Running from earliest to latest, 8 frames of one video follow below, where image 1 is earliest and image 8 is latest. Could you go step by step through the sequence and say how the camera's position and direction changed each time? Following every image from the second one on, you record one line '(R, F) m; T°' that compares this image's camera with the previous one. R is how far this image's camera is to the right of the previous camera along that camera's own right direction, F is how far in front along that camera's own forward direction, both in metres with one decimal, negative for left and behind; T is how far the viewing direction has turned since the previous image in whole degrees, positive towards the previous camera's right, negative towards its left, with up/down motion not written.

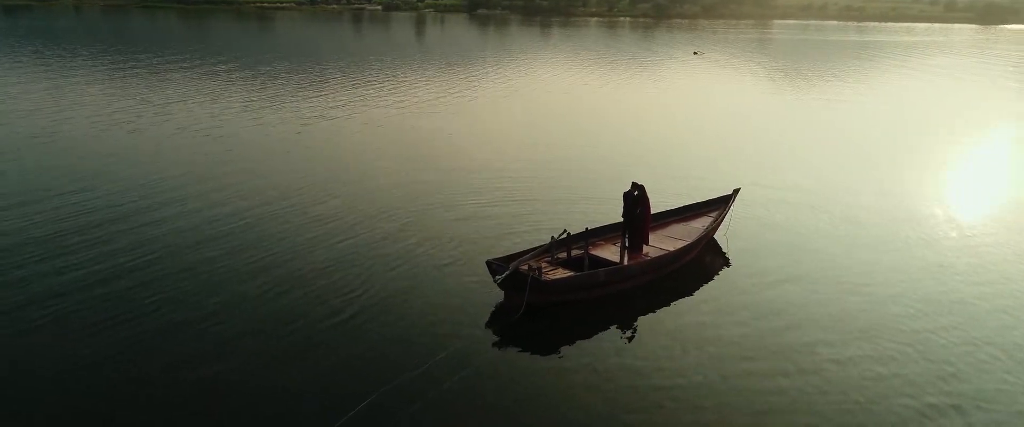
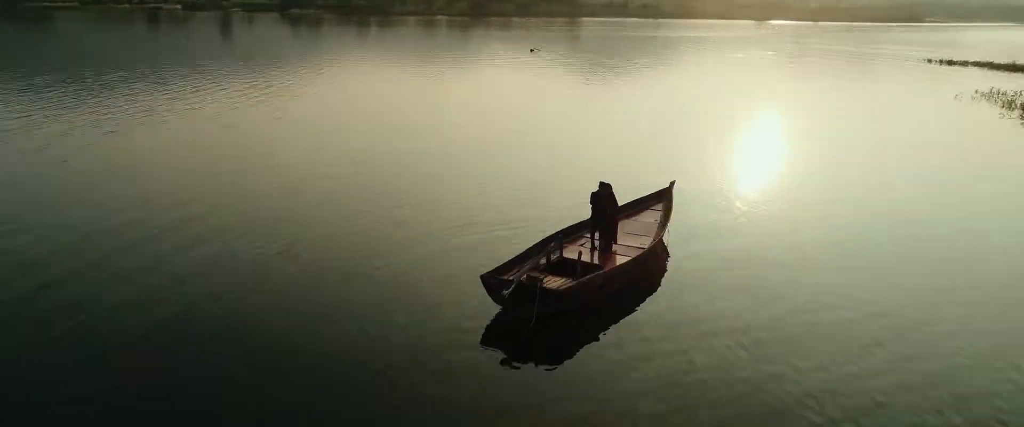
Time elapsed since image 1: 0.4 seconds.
(-2.8, +0.9) m; +14°
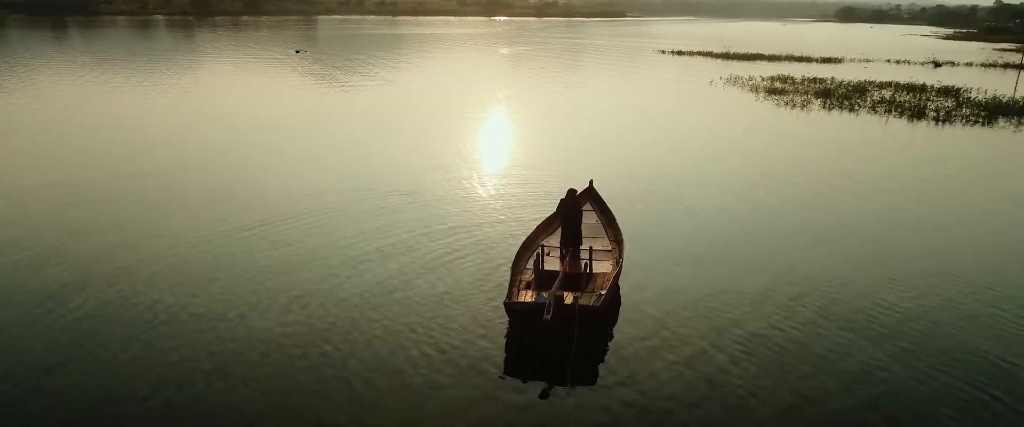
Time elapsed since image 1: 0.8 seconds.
(-4.1, +1.5) m; +19°
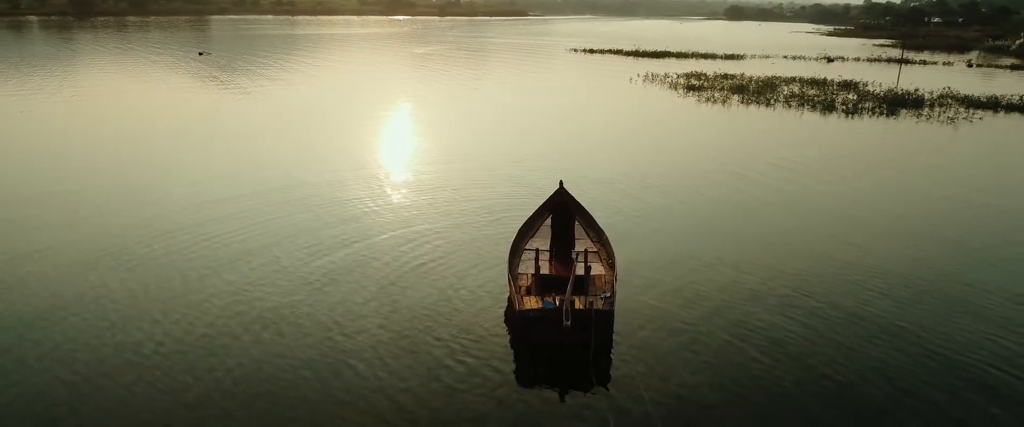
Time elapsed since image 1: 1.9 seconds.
(-1.6, +0.3) m; +7°
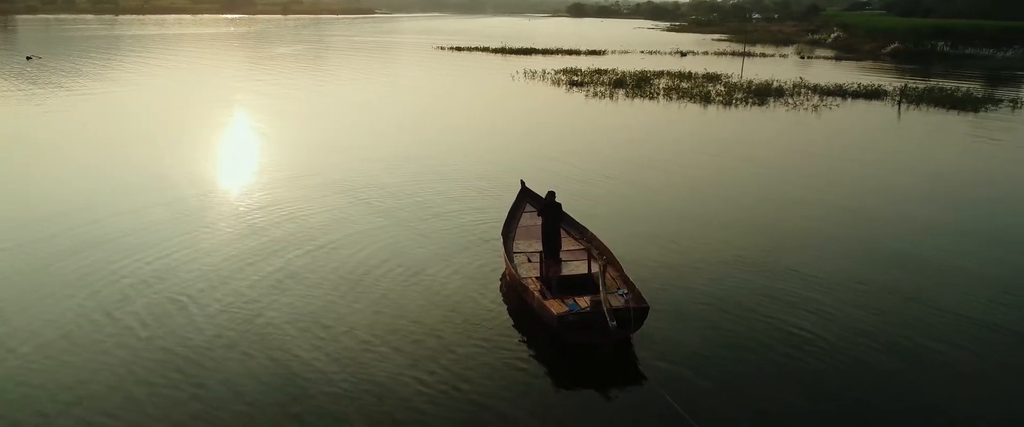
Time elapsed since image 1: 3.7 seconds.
(-2.6, +0.6) m; +11°
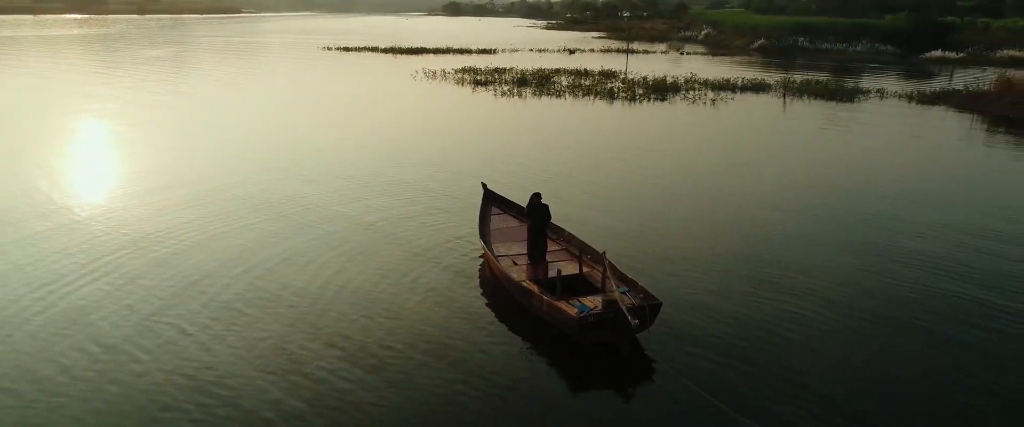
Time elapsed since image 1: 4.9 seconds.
(-2.0, +0.4) m; +9°
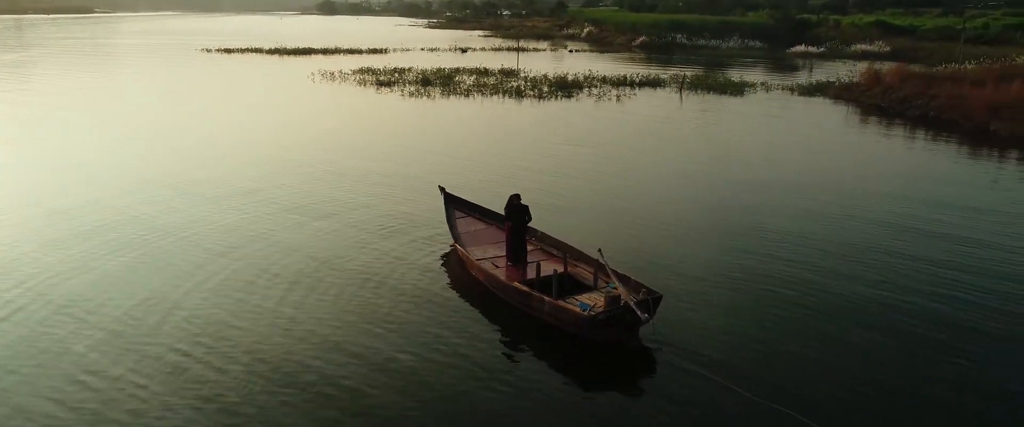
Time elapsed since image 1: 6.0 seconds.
(-1.8, +0.2) m; +9°
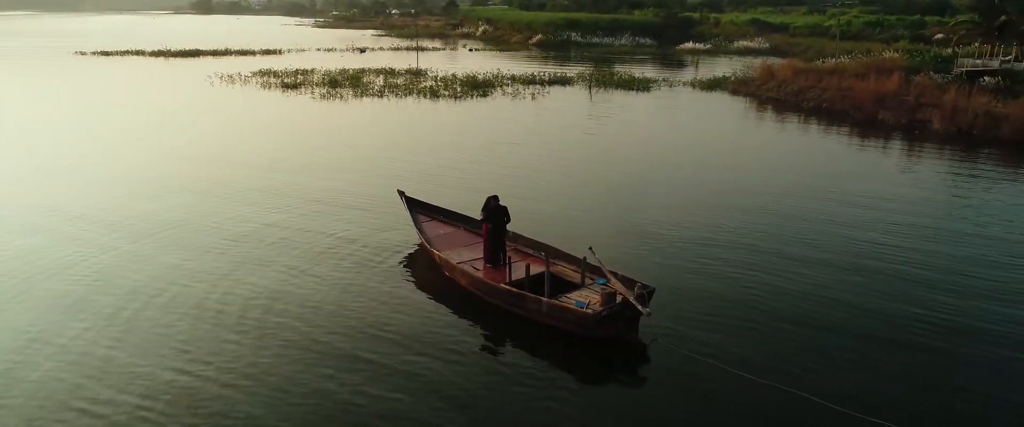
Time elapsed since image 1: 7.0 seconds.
(-1.6, +0.2) m; +8°
